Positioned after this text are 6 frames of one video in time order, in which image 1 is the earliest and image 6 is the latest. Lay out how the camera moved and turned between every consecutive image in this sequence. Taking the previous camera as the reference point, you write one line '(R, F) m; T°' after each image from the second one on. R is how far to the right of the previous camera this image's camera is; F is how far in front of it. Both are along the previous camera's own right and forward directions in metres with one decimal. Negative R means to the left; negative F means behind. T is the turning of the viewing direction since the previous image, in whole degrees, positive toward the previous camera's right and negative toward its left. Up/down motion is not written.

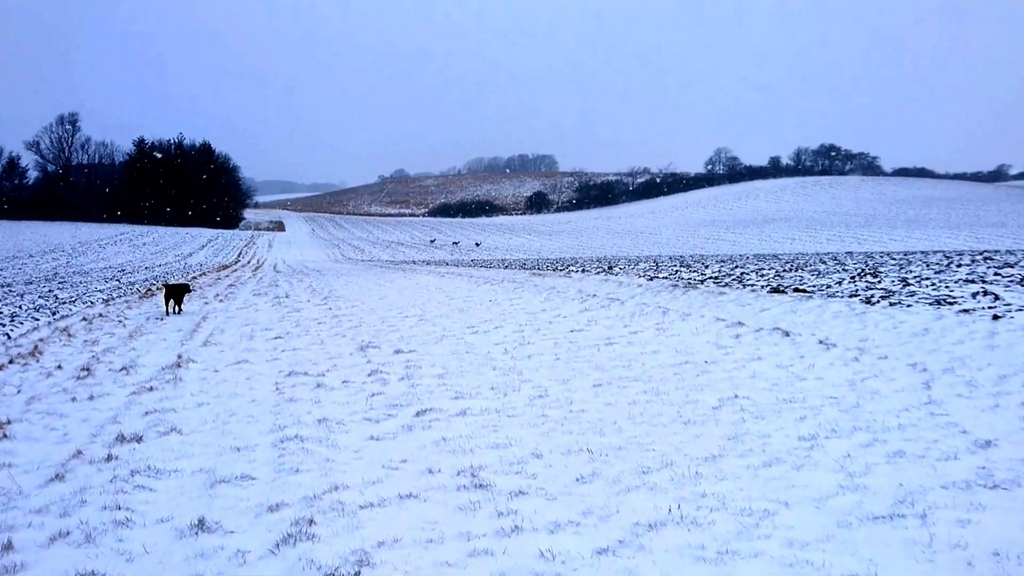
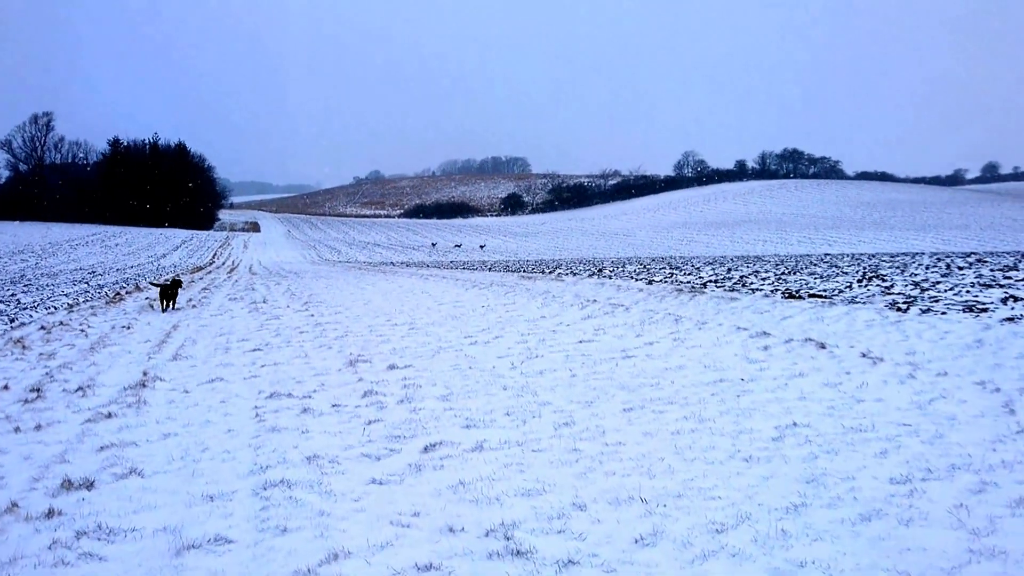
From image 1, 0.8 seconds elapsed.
(-0.3, +1.1) m; +2°
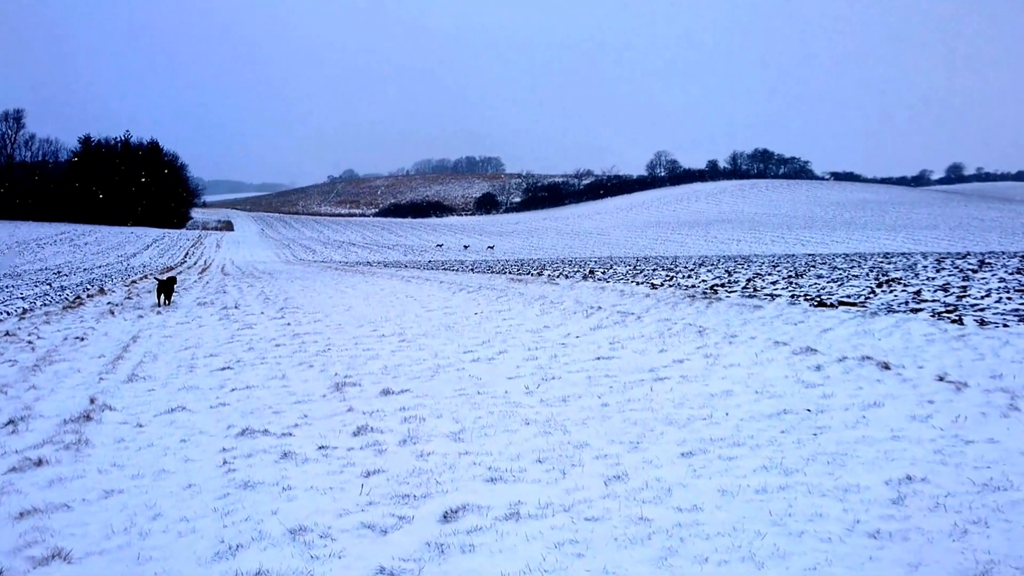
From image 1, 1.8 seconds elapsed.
(-0.4, +1.4) m; +2°
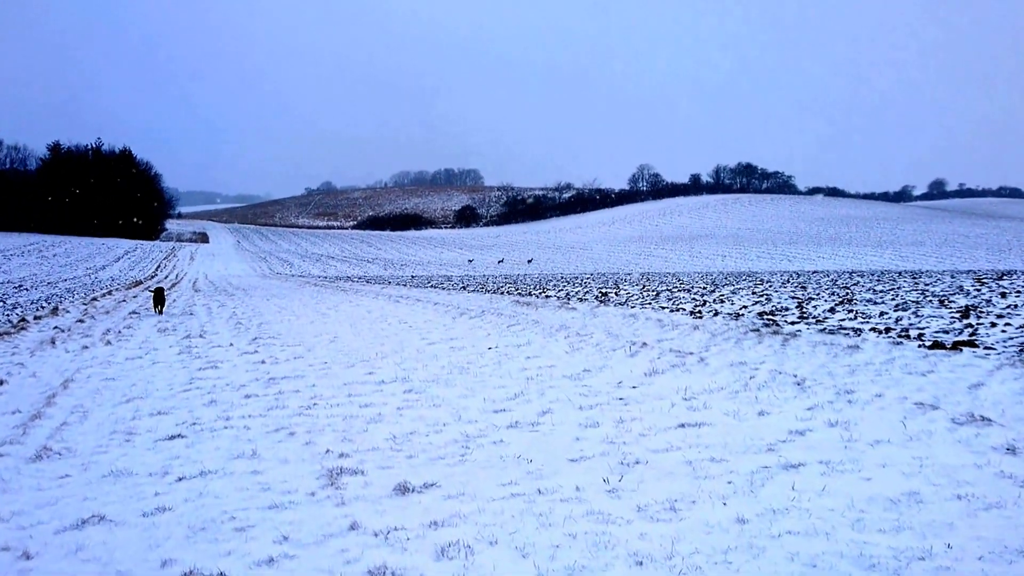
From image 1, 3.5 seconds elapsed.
(-0.7, +2.6) m; +2°
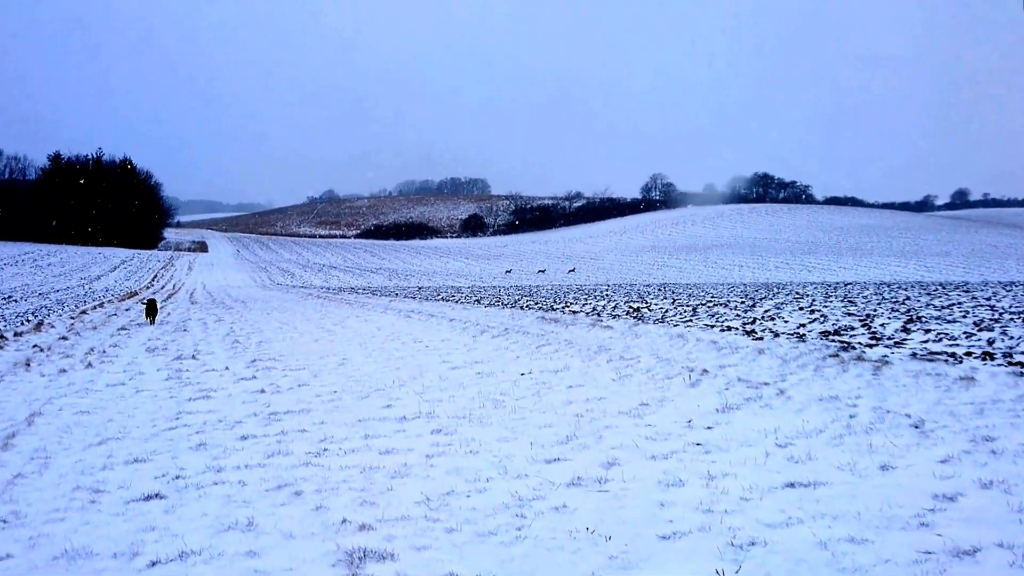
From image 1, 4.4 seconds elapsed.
(-0.4, +1.5) m; 0°
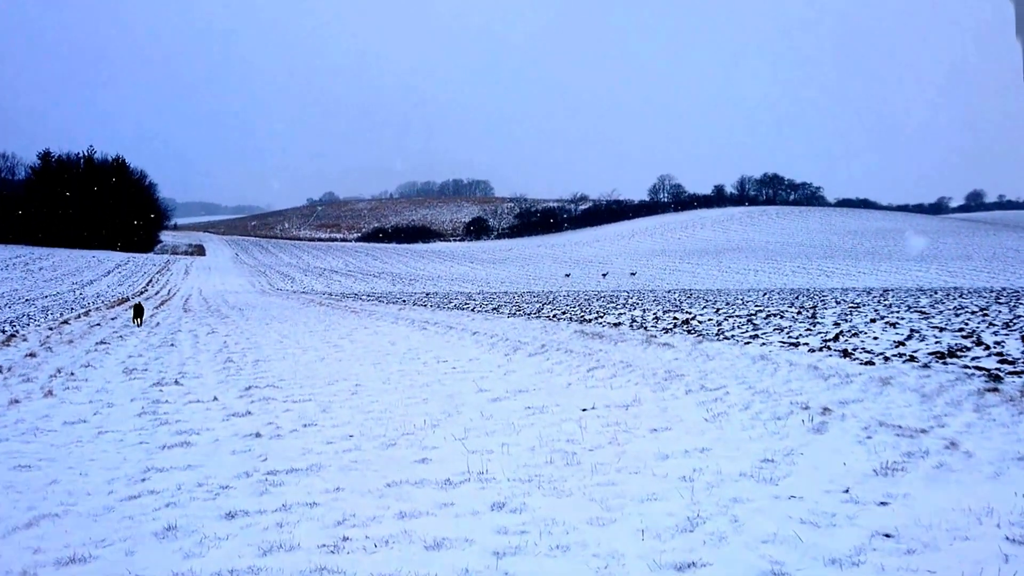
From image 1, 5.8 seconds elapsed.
(-0.6, +2.2) m; 0°
